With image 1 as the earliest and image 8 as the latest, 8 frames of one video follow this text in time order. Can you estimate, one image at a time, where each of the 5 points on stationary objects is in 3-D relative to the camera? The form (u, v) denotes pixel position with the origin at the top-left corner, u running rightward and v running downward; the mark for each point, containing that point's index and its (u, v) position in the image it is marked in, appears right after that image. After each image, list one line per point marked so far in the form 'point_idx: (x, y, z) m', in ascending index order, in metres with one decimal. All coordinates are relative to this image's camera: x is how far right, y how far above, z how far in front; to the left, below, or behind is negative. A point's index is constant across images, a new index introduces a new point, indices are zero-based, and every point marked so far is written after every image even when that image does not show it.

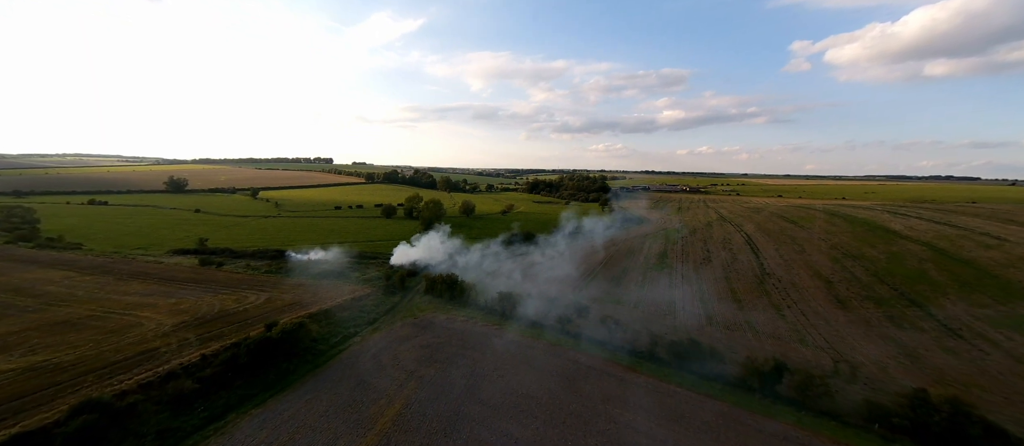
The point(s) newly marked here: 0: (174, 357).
0: (-13.8, -5.5, +15.5) m
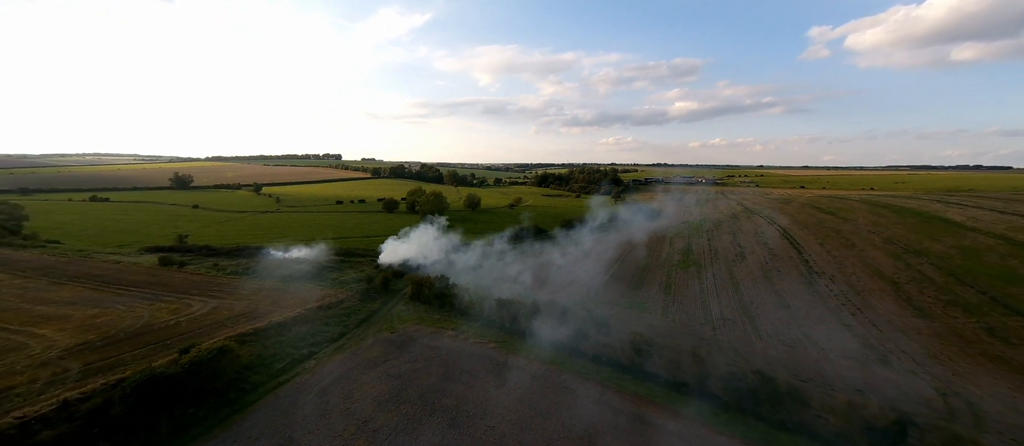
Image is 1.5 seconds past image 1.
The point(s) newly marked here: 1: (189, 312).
0: (-14.0, -5.2, +10.9) m
1: (-16.7, -4.6, +19.8) m
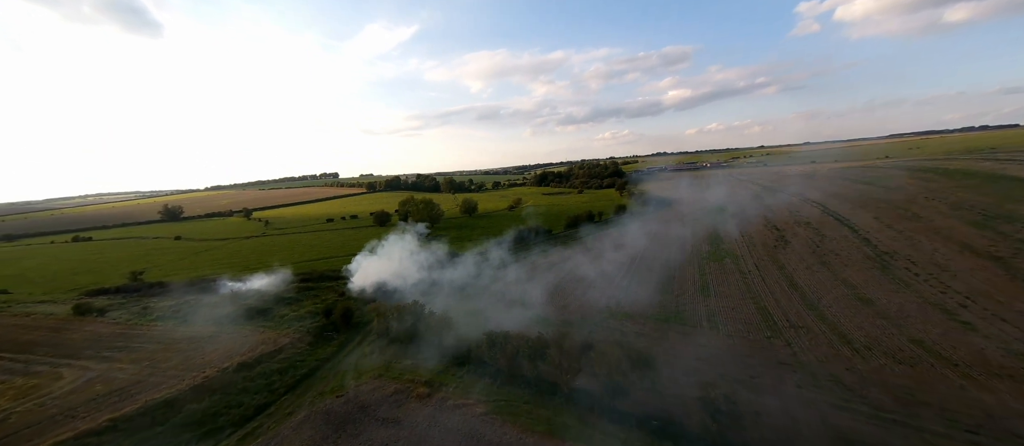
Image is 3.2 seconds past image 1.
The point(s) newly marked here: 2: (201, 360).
0: (-14.1, -6.3, +4.9) m
1: (-16.8, -6.1, +13.8) m
2: (-13.0, -5.7, +16.0) m
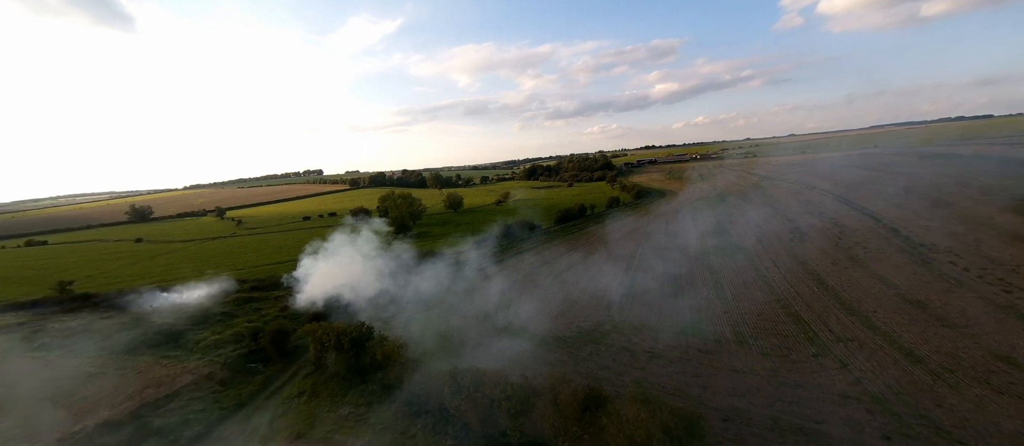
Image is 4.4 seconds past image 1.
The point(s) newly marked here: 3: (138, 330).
0: (-14.5, -6.5, +0.3) m
1: (-17.4, -6.2, +9.2) m
2: (-13.7, -5.7, +11.5) m
3: (-18.0, -5.1, +18.3) m
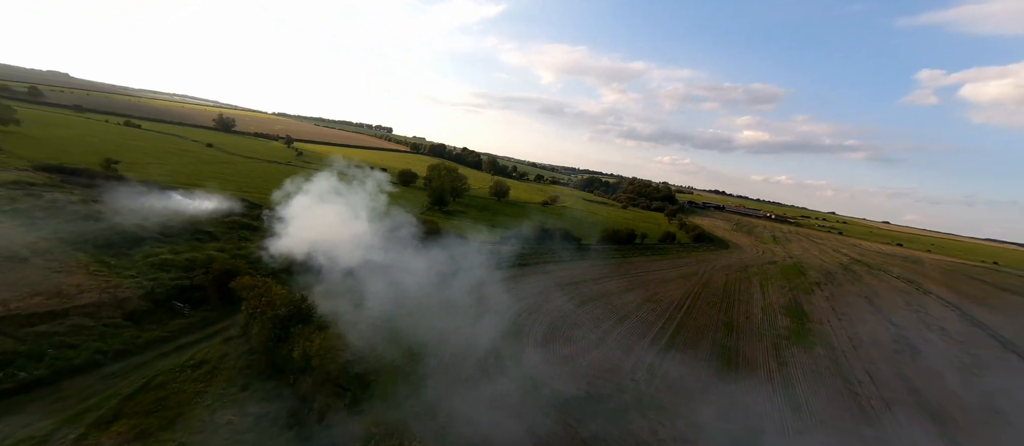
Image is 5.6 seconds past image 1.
0: (-16.5, -2.0, -2.0) m
1: (-18.2, -1.1, +7.2) m
2: (-14.3, -1.7, +9.0) m
3: (-17.4, -0.1, +16.3) m
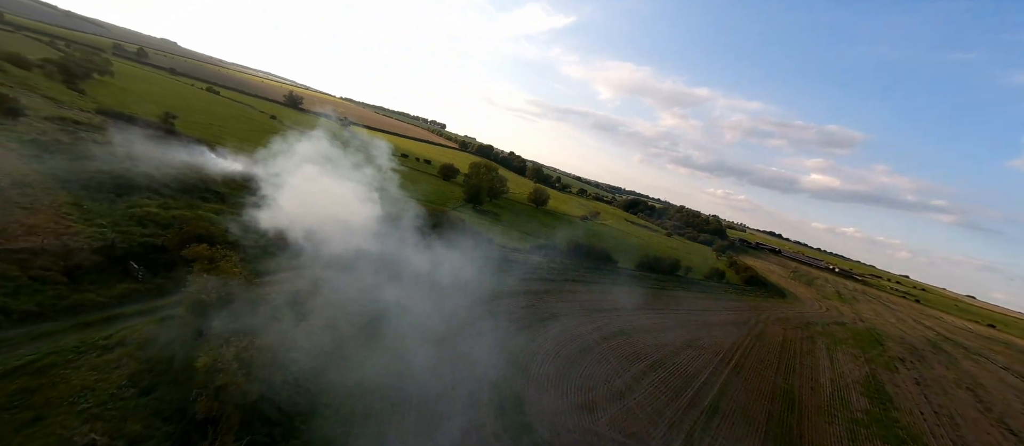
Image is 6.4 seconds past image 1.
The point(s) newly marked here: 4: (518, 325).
0: (-17.3, +0.7, -3.0) m
1: (-17.9, +1.6, +6.2) m
2: (-14.0, +0.3, +7.6) m
3: (-16.1, +2.2, +15.2) m
4: (+0.7, -3.9, +15.5) m
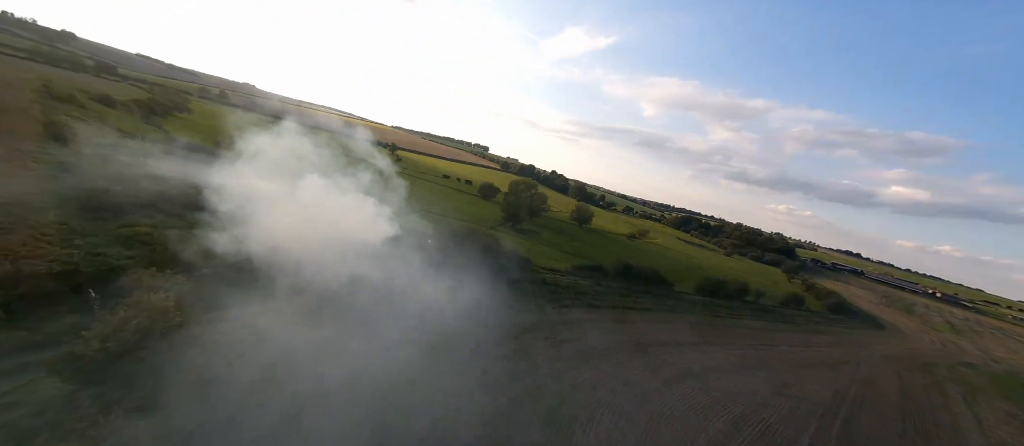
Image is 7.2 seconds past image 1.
0: (-18.1, +0.8, -3.6) m
1: (-17.7, +1.2, +5.7) m
2: (-13.5, -0.1, +6.6) m
3: (-14.8, +1.4, +14.4) m
4: (+2.0, -4.4, +12.4) m
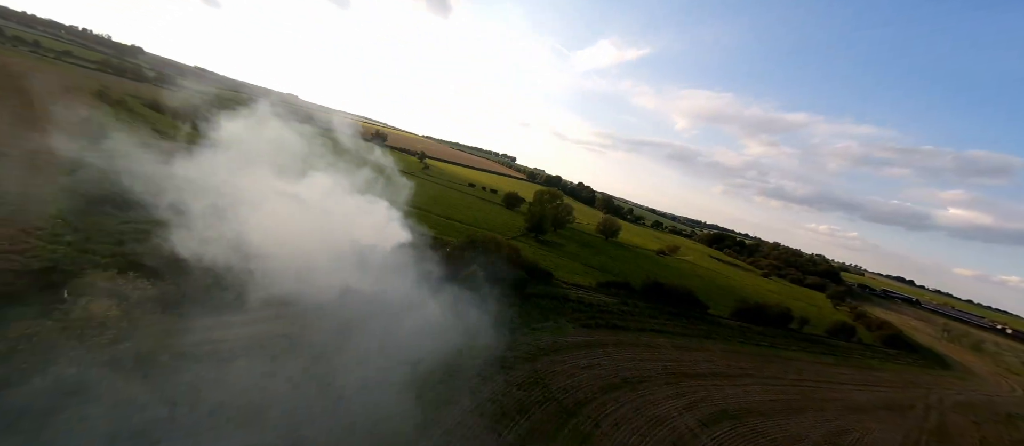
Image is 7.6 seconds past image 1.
0: (-18.6, +1.5, -3.6) m
1: (-17.5, +1.7, +5.6) m
2: (-13.4, +0.2, +6.2) m
3: (-14.1, +1.5, +14.2) m
4: (+2.3, -4.8, +10.9) m
